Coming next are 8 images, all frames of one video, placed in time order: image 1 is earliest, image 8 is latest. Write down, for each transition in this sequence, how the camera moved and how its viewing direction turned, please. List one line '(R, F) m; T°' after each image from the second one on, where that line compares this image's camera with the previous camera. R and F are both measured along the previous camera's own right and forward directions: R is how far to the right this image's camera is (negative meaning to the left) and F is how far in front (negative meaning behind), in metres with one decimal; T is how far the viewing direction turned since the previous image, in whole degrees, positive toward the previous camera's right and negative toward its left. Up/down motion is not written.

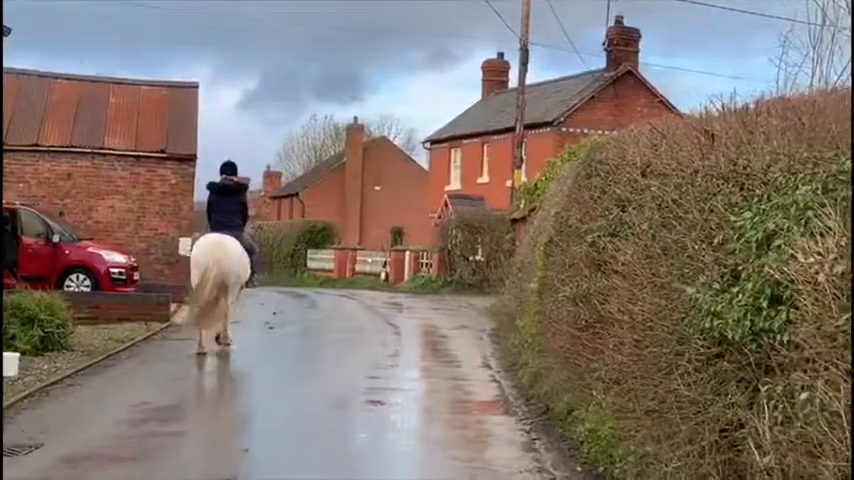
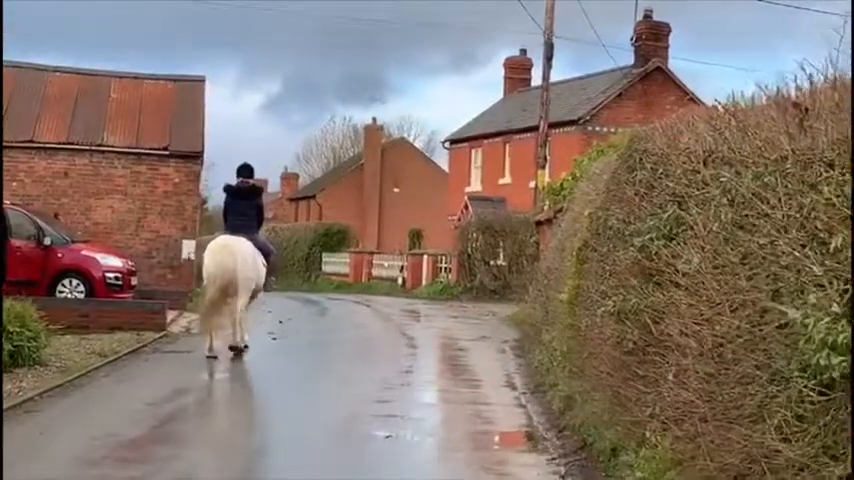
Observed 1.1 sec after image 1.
(0.0, +1.5) m; -1°
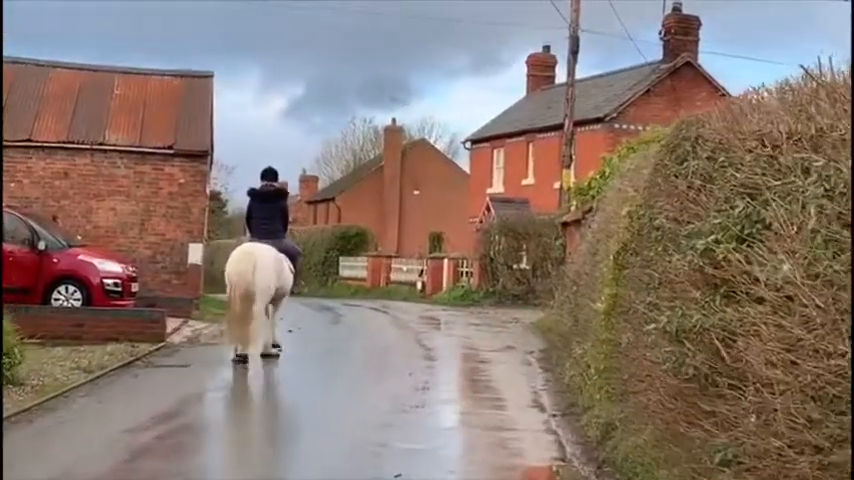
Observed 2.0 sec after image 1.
(0.0, +1.3) m; -1°
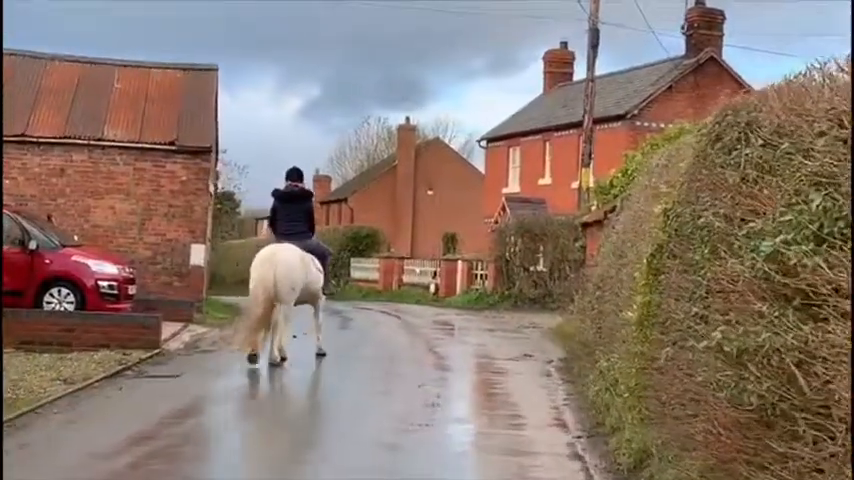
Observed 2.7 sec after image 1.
(0.0, +1.0) m; -1°
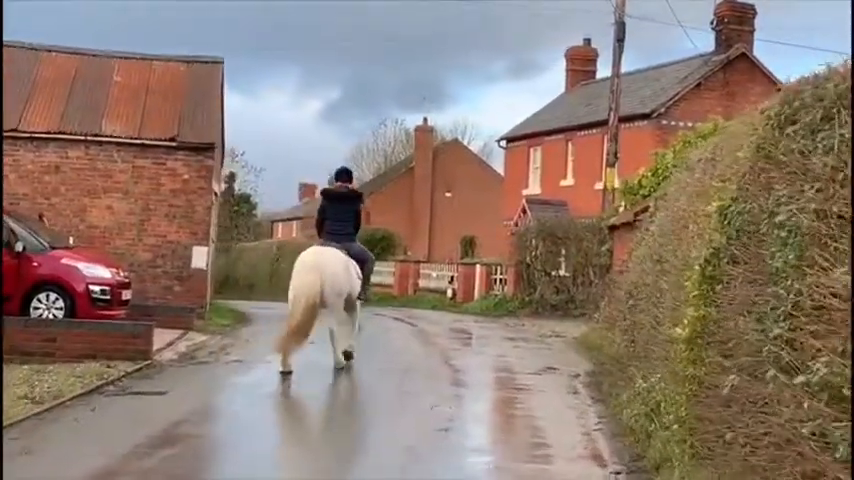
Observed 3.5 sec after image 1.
(0.0, +1.3) m; -1°
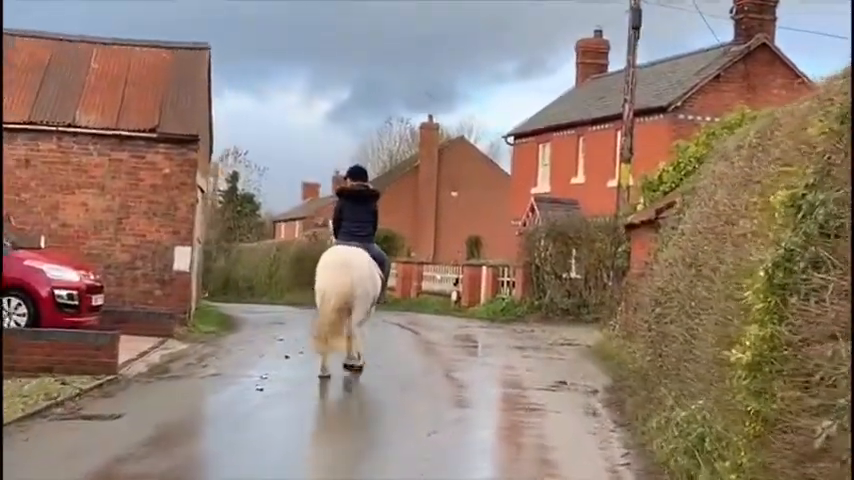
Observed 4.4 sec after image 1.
(+0.1, +1.6) m; 0°
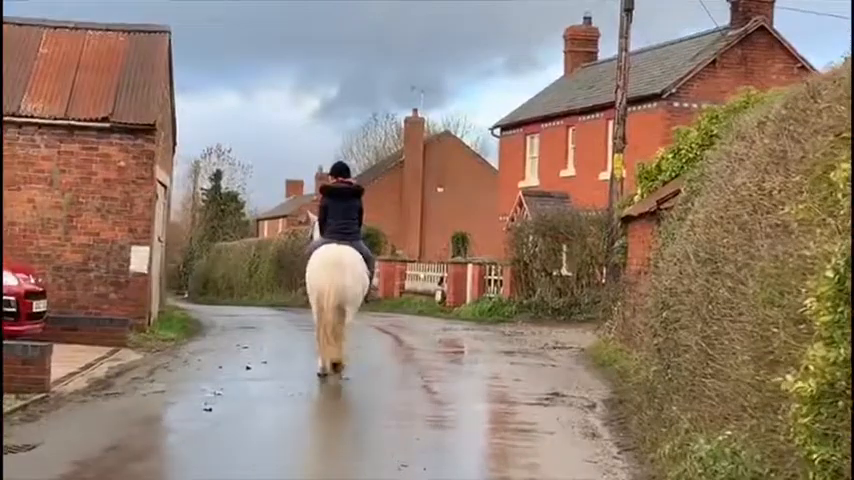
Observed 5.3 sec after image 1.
(+0.1, +1.5) m; +1°
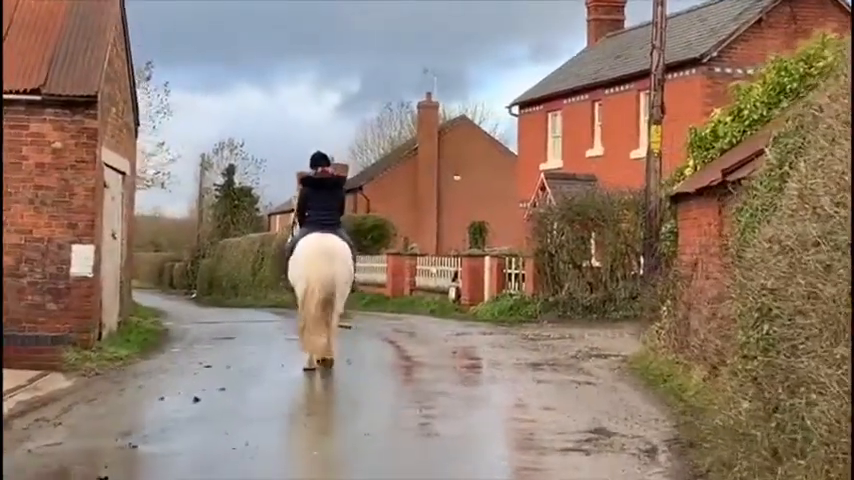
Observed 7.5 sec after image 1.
(+0.2, +3.1) m; -1°
